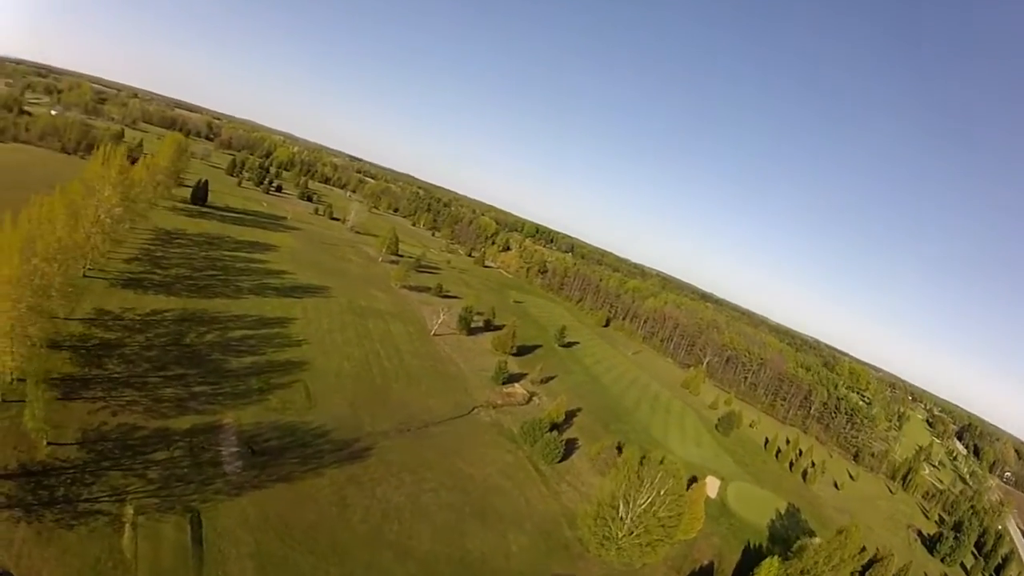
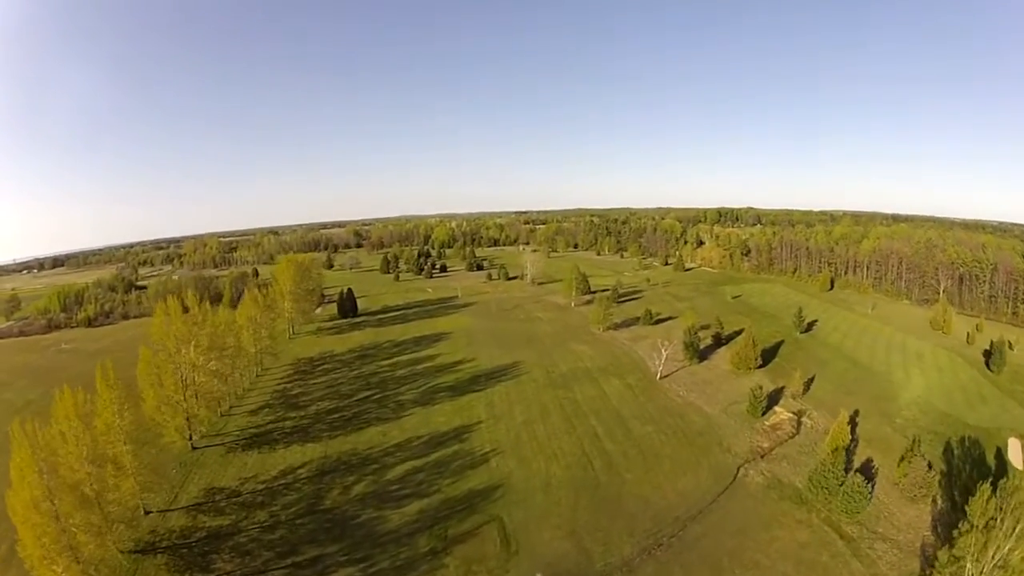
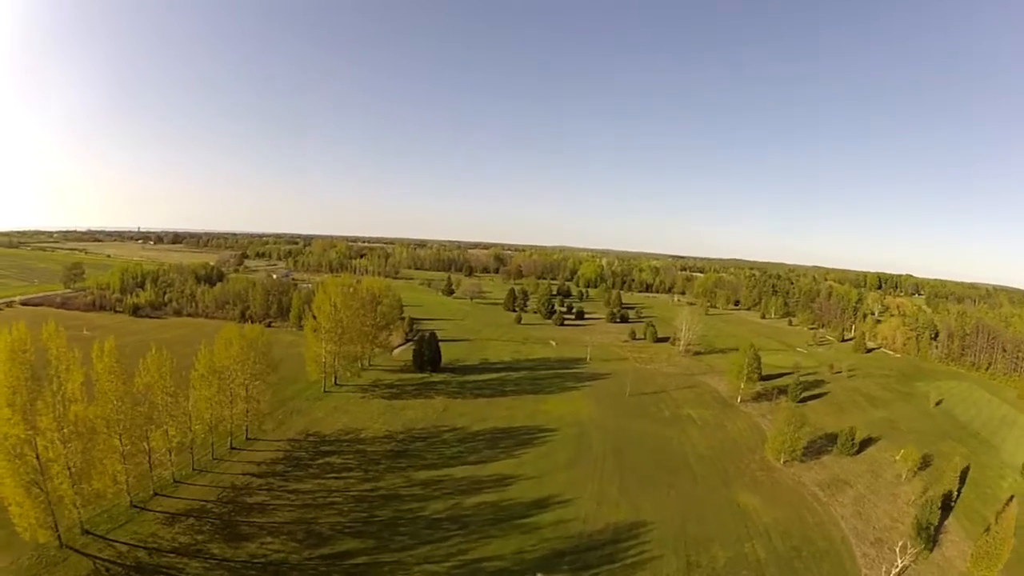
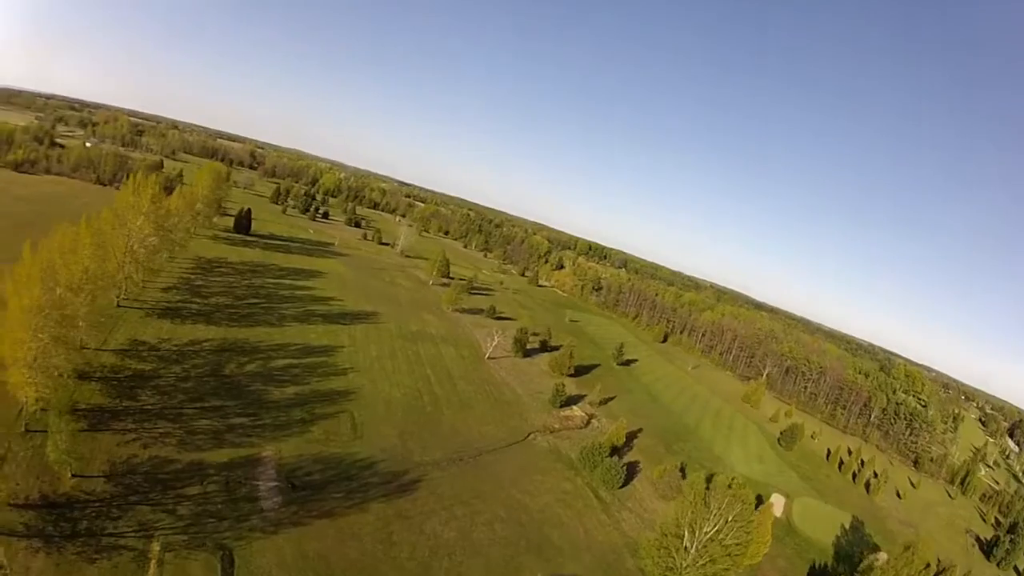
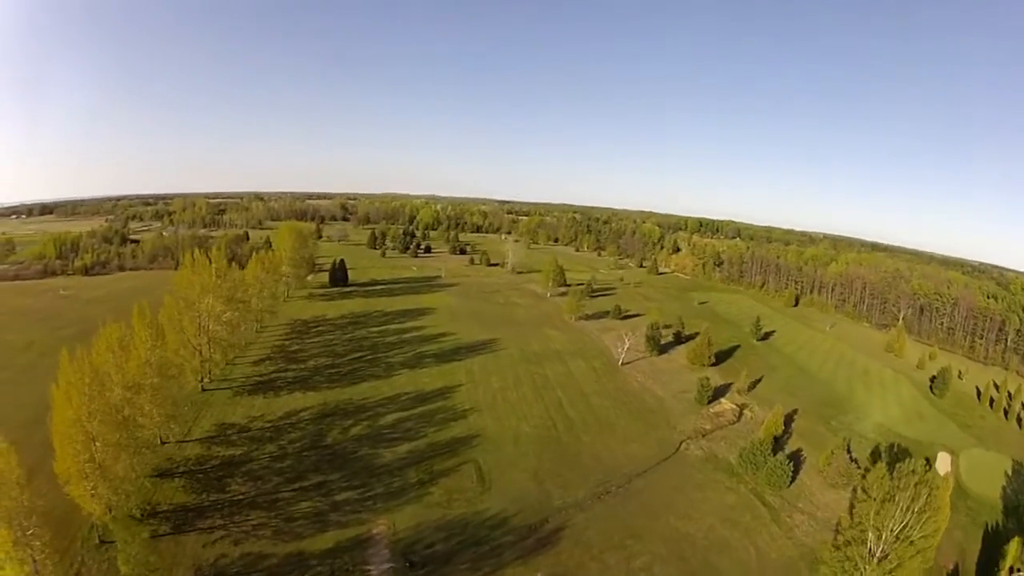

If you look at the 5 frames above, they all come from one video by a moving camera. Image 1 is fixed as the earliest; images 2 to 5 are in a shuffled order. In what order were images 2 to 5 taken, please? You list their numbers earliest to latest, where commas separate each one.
4, 5, 2, 3
